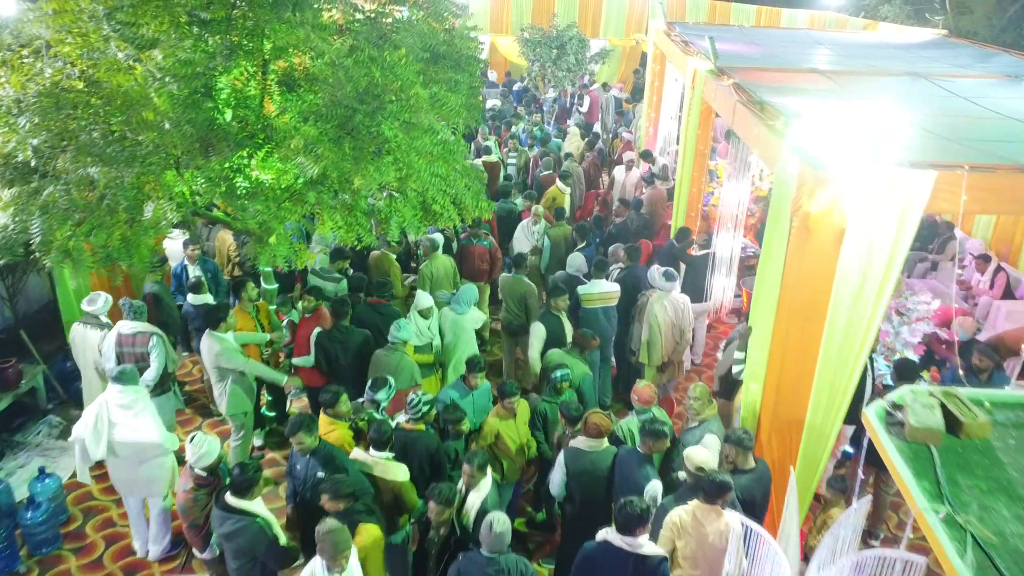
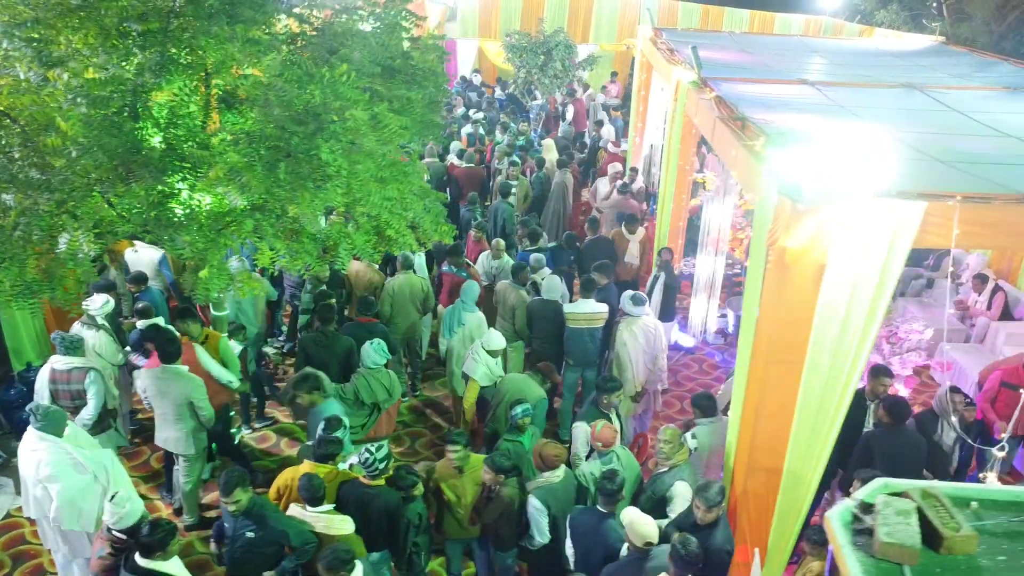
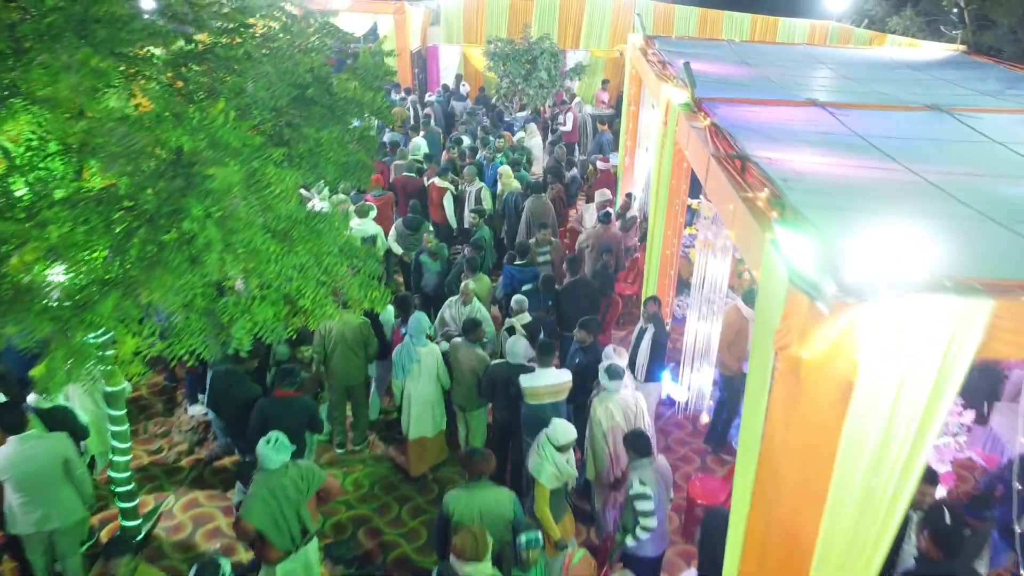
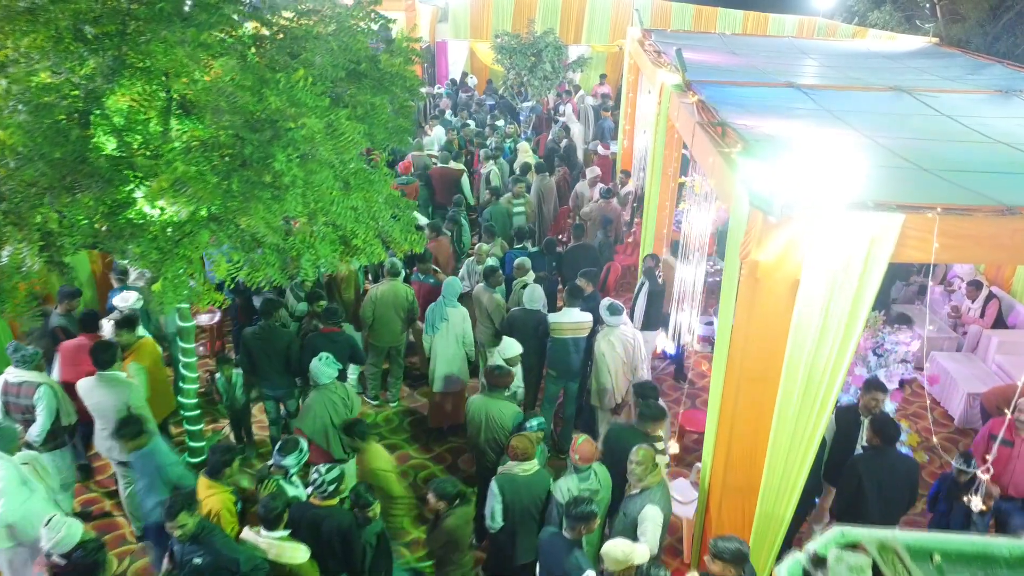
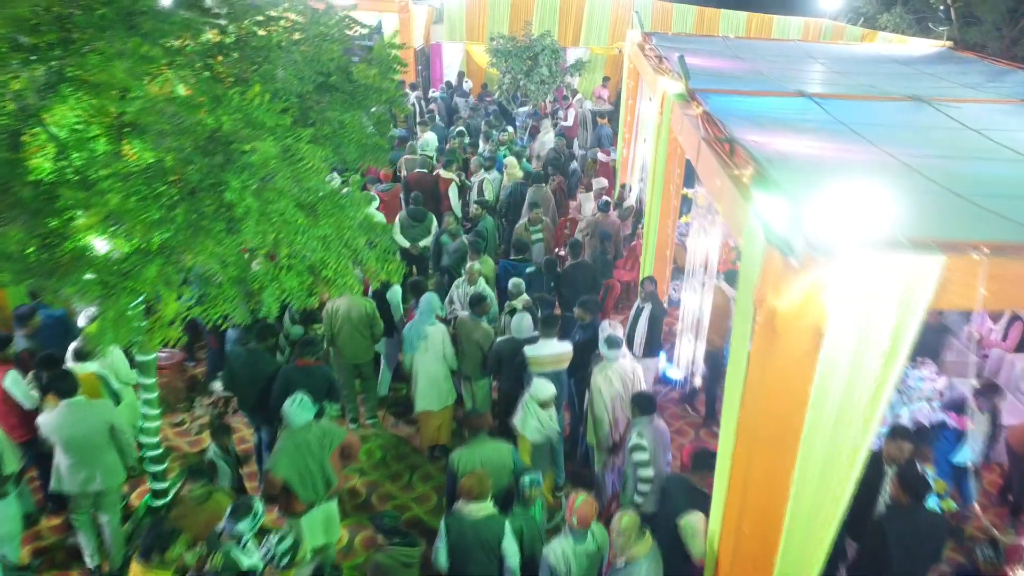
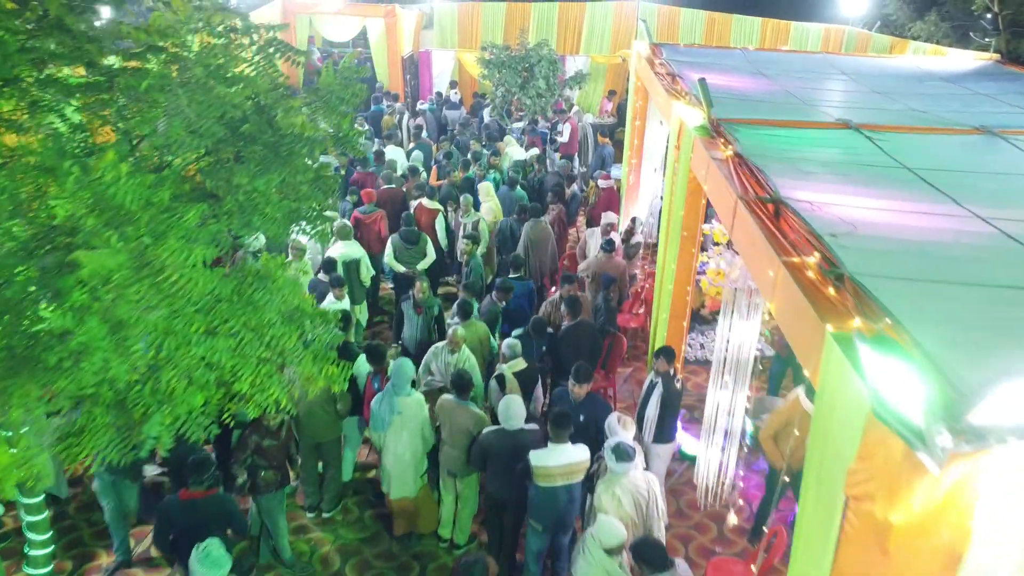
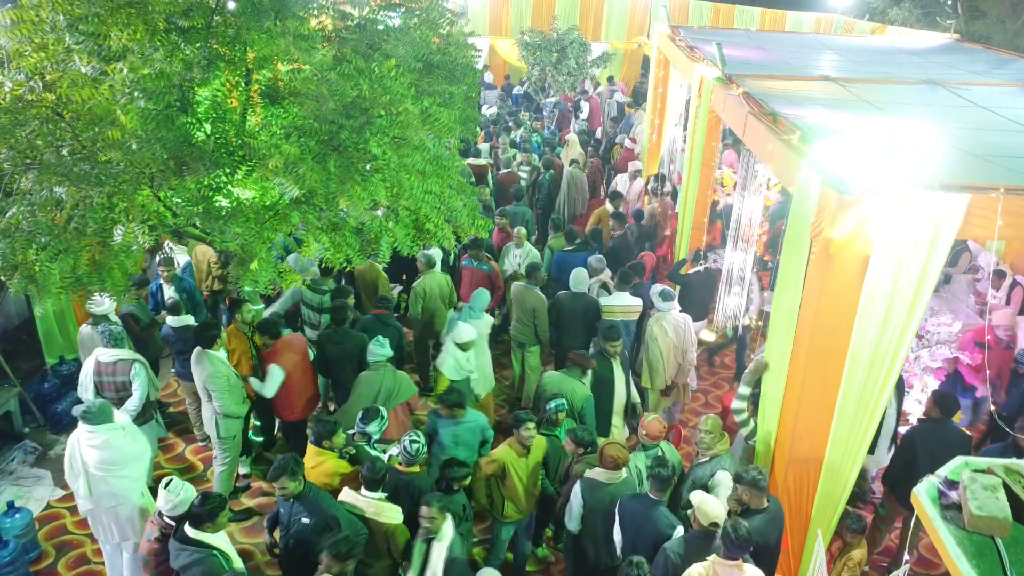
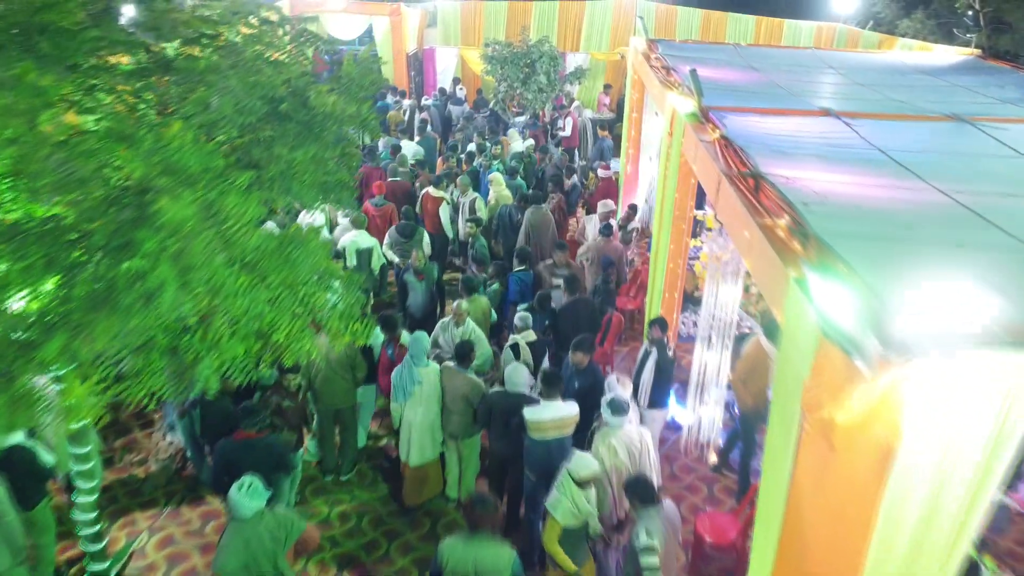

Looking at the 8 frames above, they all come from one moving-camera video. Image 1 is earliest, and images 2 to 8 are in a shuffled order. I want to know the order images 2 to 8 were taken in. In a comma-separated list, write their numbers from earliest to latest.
7, 2, 4, 5, 3, 8, 6
